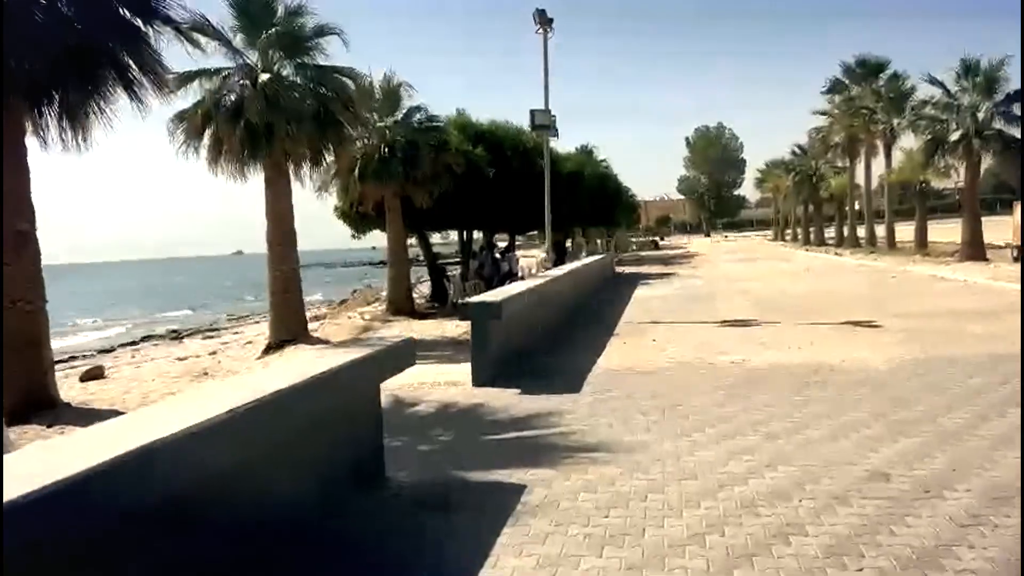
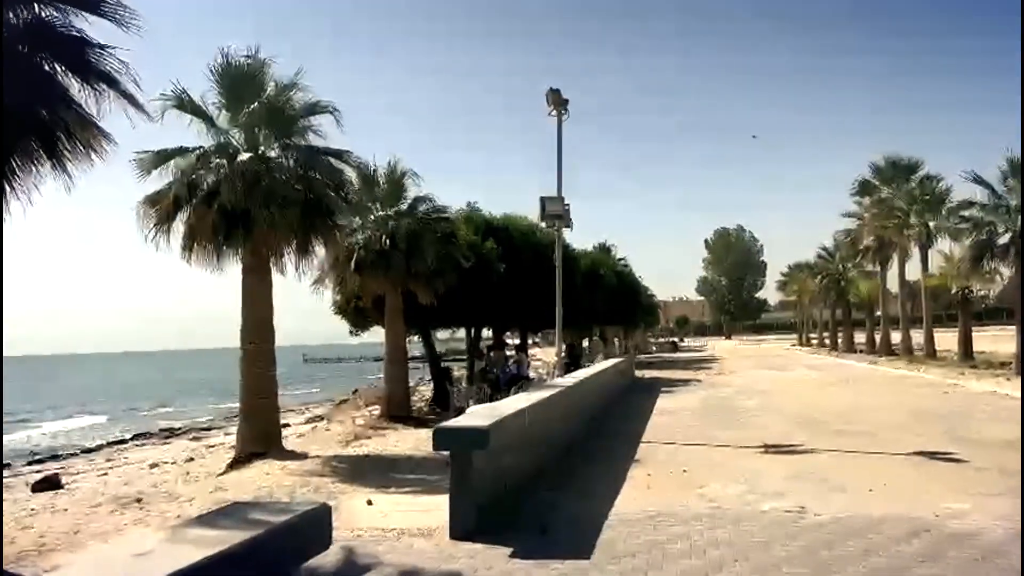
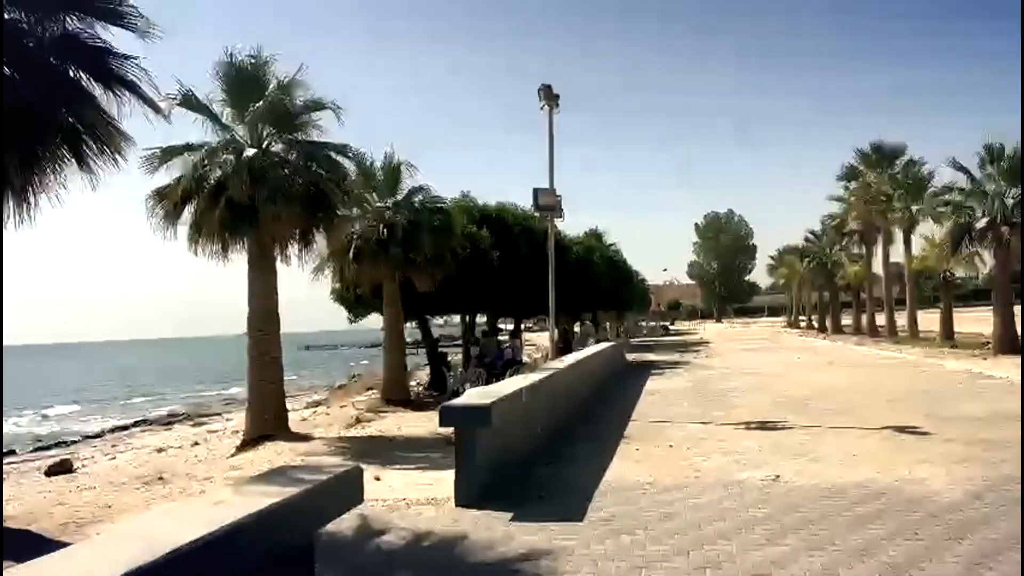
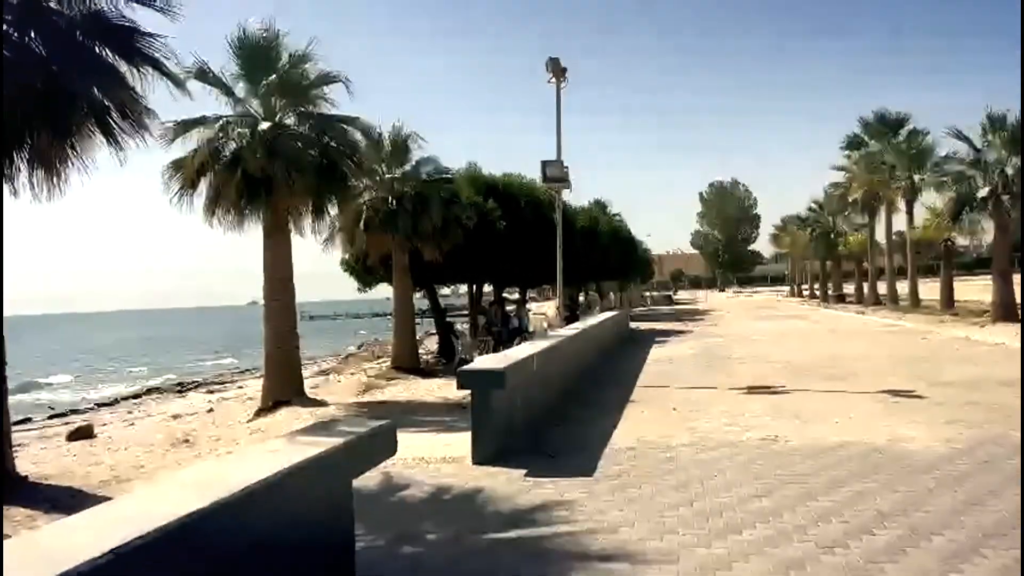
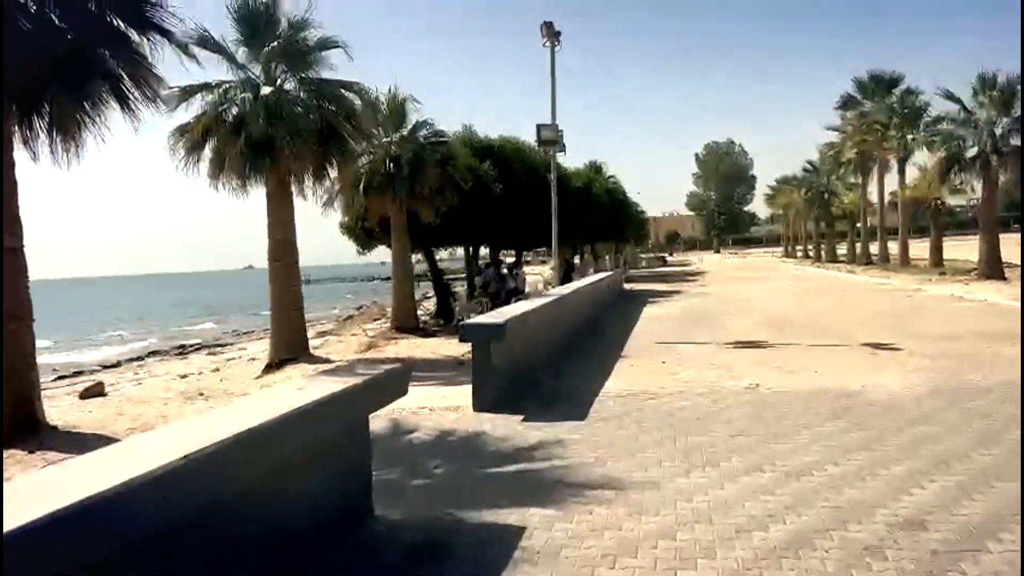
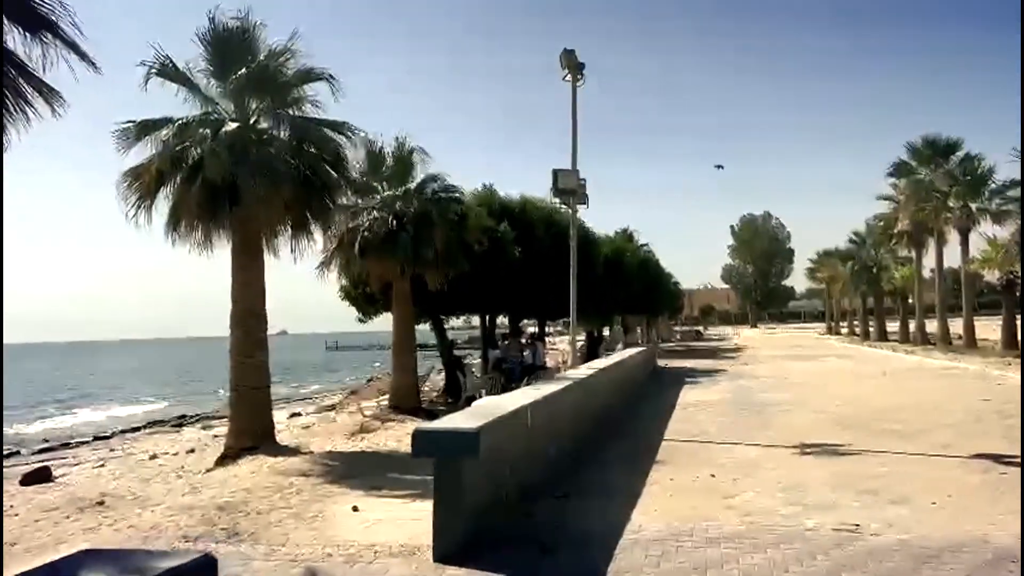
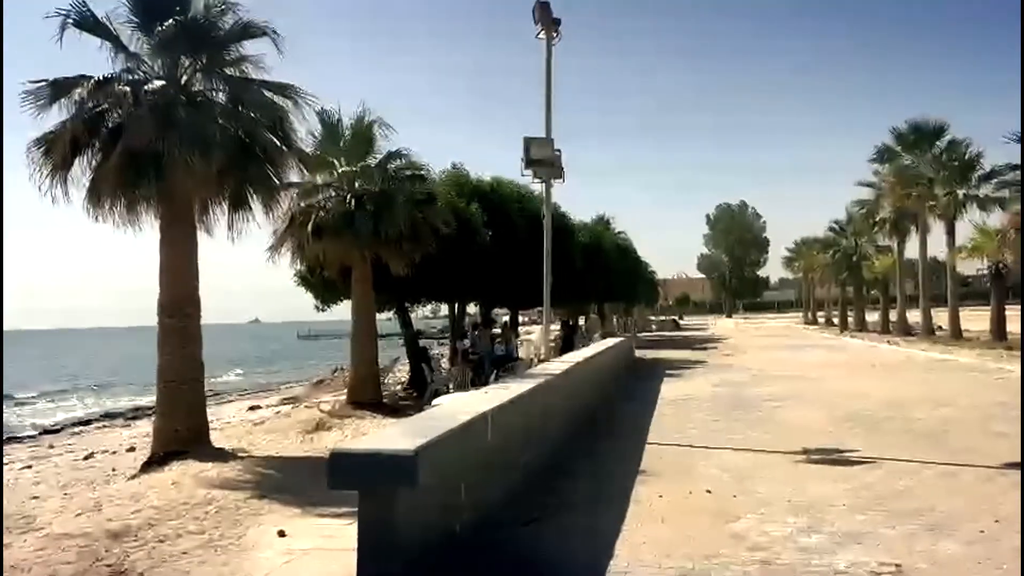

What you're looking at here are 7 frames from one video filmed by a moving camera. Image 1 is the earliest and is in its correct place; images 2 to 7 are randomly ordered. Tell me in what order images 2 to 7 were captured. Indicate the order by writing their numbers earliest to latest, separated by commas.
5, 4, 3, 2, 6, 7
